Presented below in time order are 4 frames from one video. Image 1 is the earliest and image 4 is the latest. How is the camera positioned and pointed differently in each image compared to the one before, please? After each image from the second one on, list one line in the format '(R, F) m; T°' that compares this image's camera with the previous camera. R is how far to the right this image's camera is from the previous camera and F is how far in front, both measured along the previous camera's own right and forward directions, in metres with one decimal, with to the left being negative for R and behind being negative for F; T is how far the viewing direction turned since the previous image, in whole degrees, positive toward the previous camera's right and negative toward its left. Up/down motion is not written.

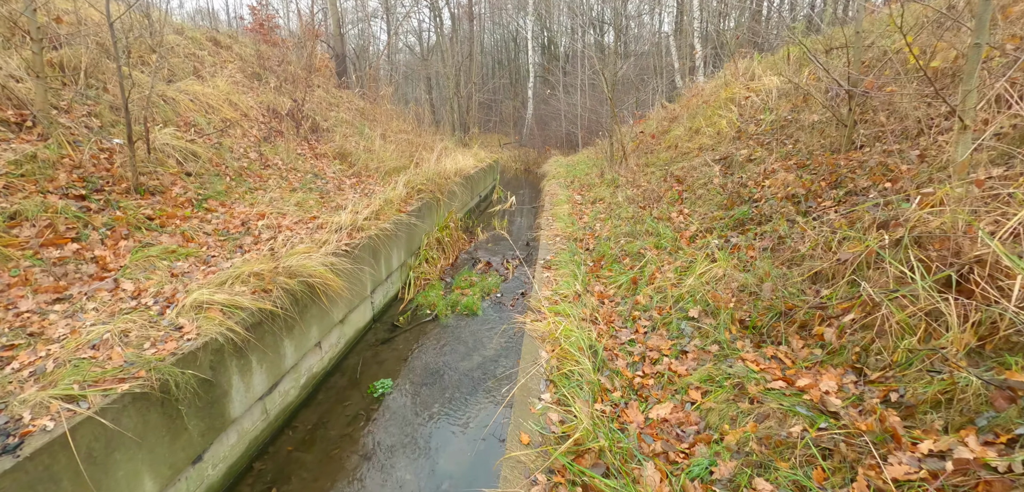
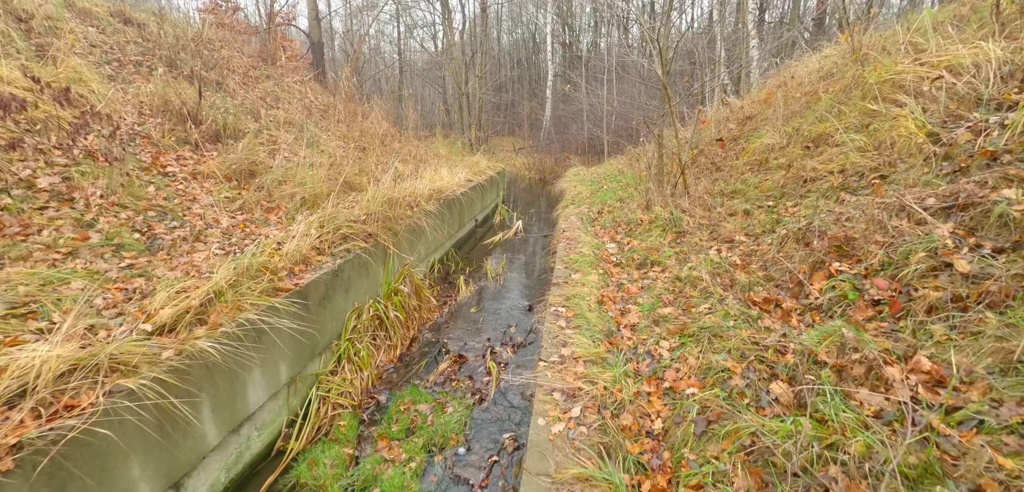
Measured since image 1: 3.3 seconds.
(+0.4, +3.8) m; -2°
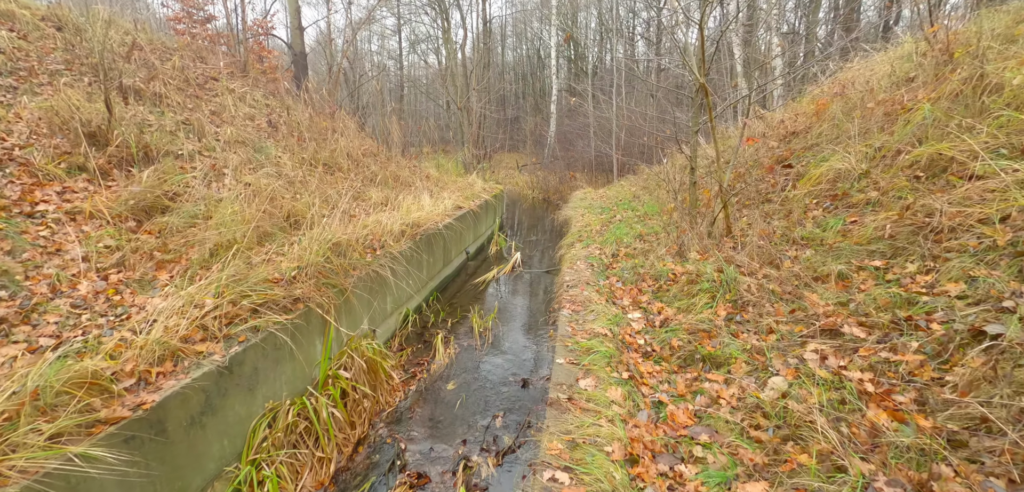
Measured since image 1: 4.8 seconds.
(+0.2, +1.6) m; -1°
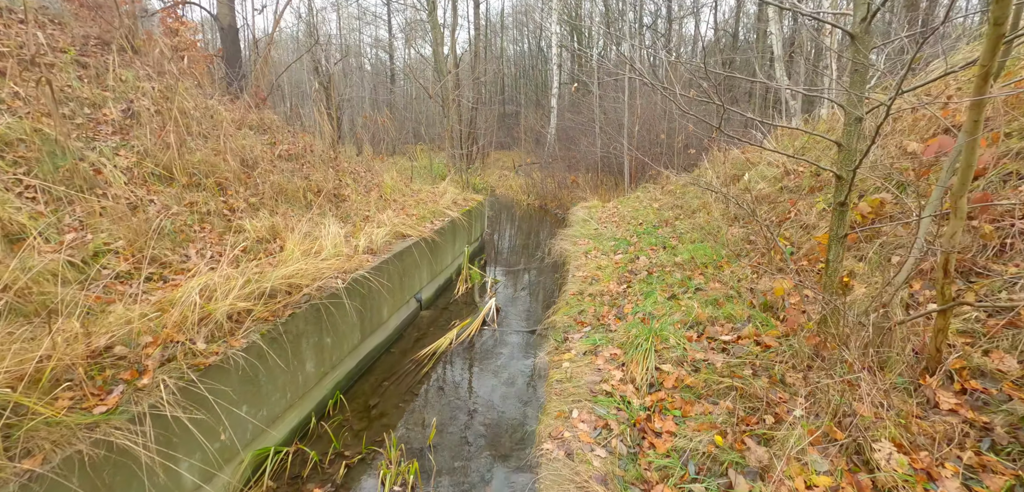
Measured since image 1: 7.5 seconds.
(+0.5, +3.0) m; -1°
